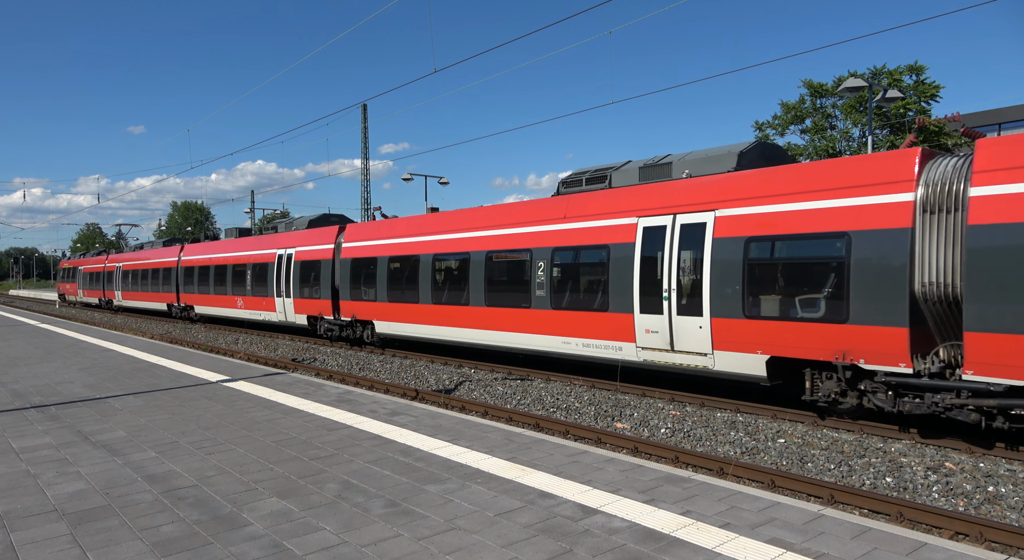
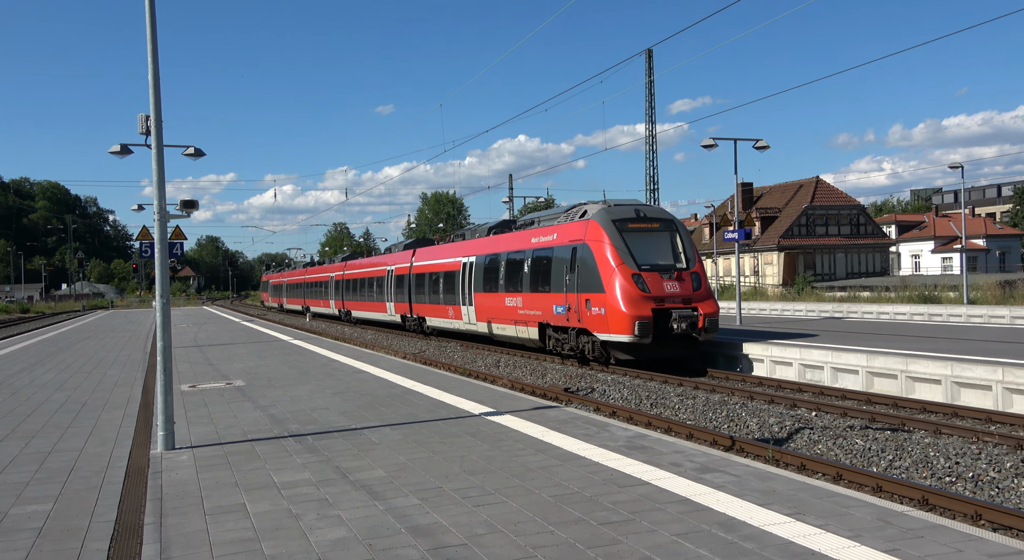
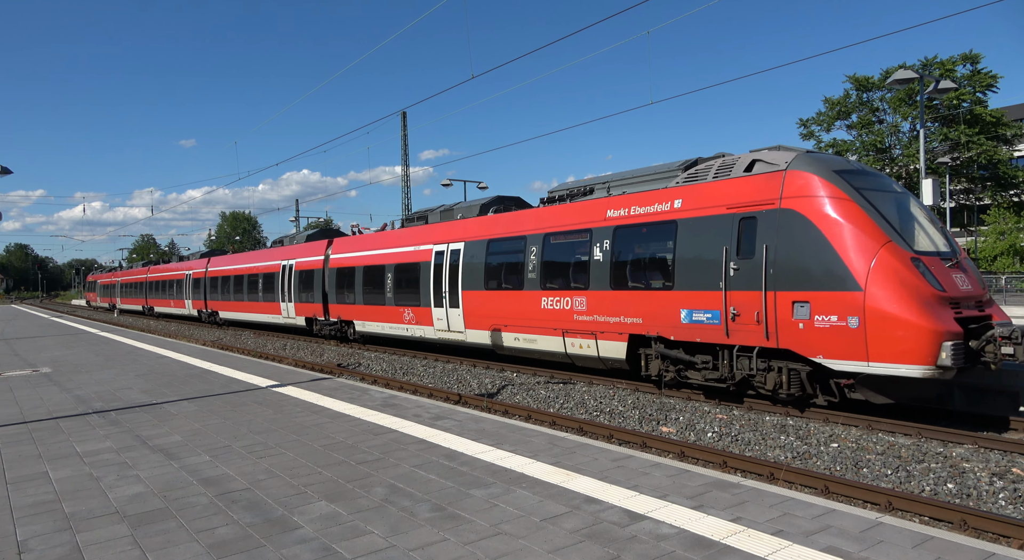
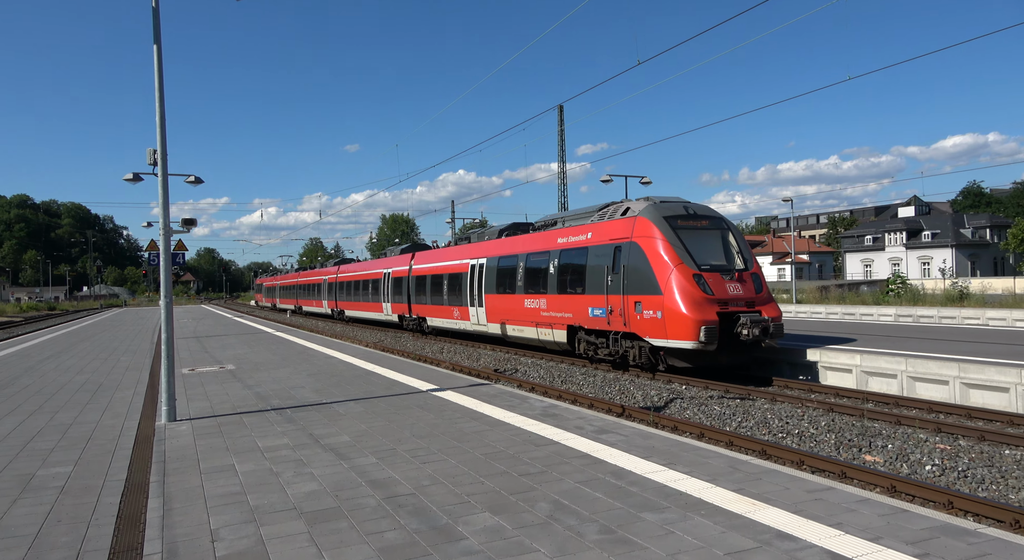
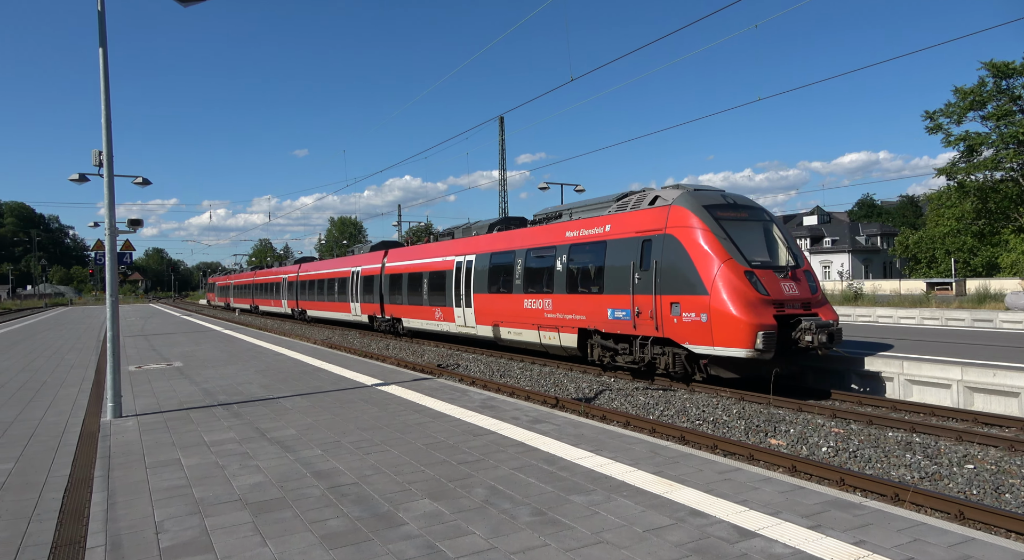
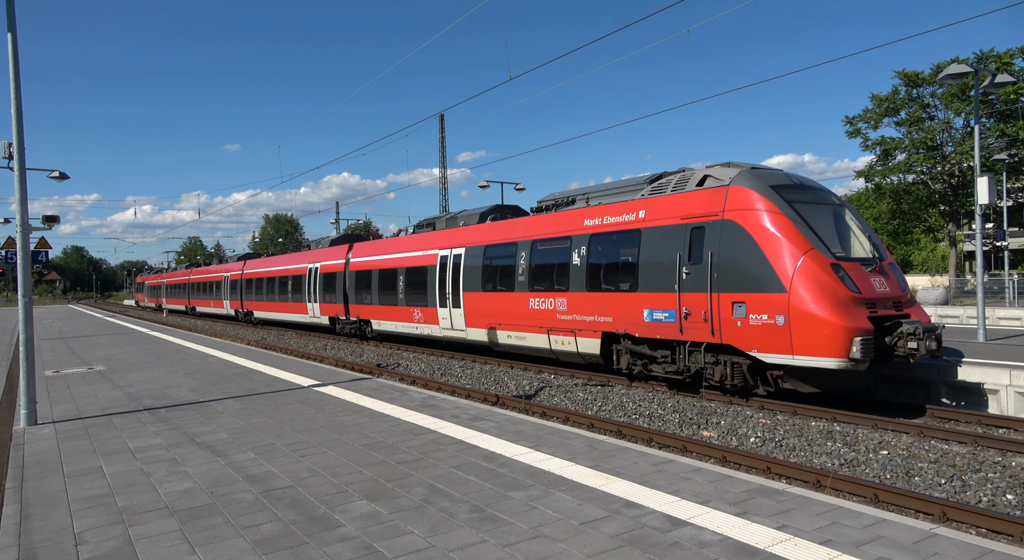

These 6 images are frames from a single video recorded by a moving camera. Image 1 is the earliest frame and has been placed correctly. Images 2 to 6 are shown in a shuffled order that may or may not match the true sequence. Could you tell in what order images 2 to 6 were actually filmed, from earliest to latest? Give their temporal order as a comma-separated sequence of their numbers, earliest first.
3, 6, 5, 4, 2
